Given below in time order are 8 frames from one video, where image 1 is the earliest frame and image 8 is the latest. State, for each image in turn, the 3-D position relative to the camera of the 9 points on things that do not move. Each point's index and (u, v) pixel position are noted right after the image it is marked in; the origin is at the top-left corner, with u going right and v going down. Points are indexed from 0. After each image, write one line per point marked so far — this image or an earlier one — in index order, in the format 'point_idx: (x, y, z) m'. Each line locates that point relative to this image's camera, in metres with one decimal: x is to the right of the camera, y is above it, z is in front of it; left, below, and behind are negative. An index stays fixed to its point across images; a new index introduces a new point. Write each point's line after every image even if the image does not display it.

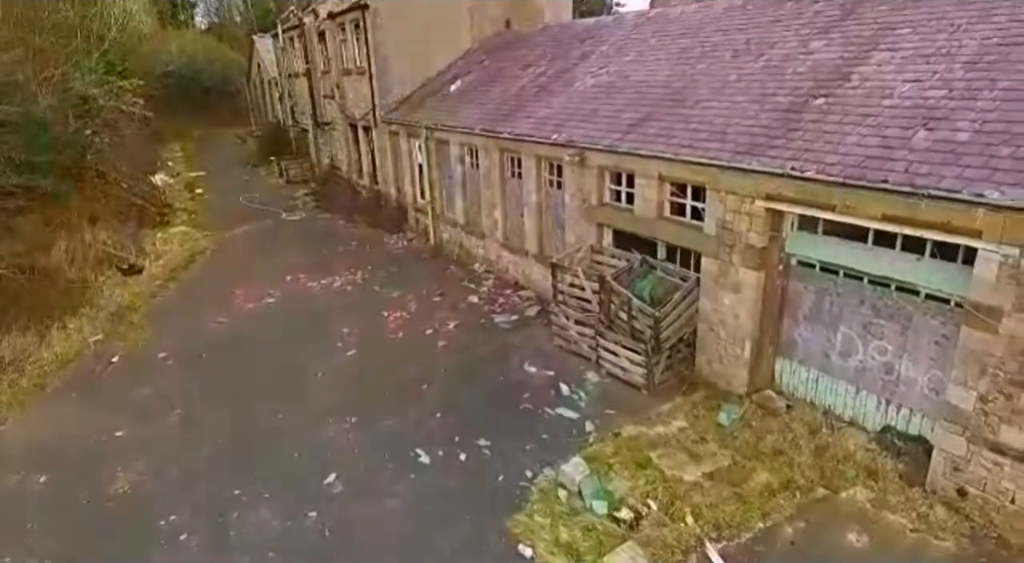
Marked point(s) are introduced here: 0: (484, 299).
0: (-0.5, -0.3, +11.0) m
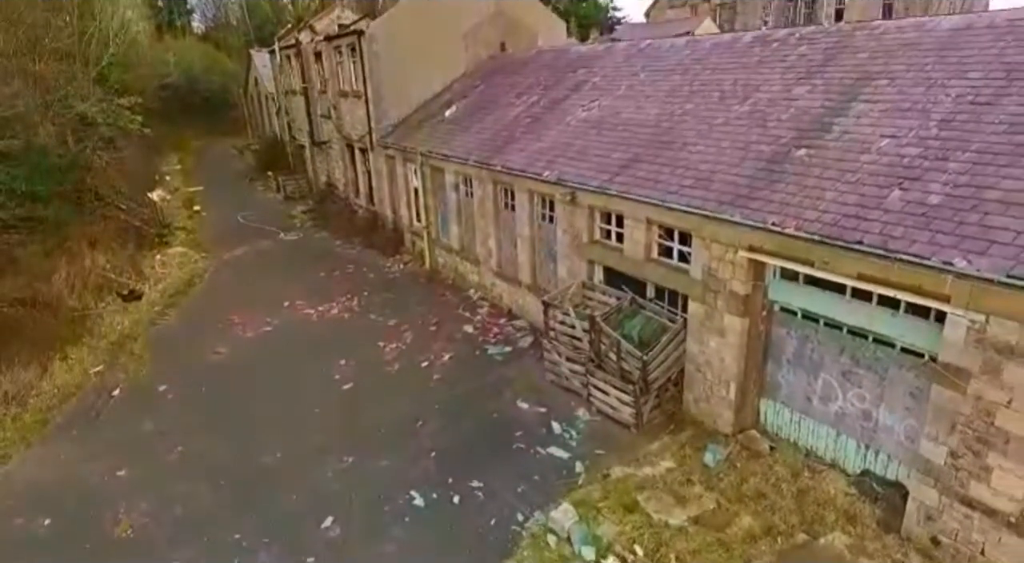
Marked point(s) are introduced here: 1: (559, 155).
0: (-0.6, -0.9, +11.2) m
1: (+0.8, +2.1, +10.2) m
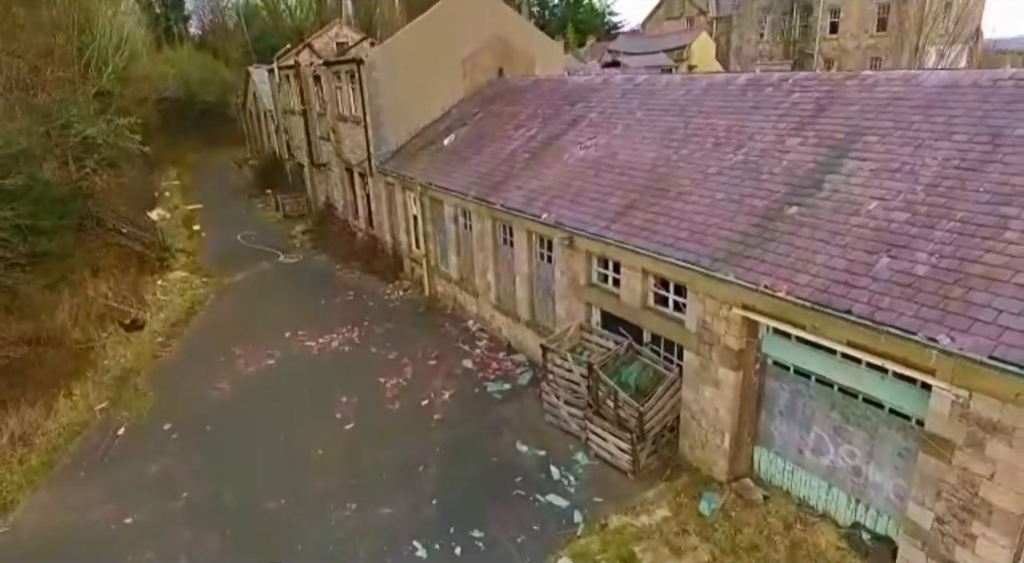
0: (-0.6, -1.5, +11.4) m
1: (+0.8, +1.4, +10.3) m
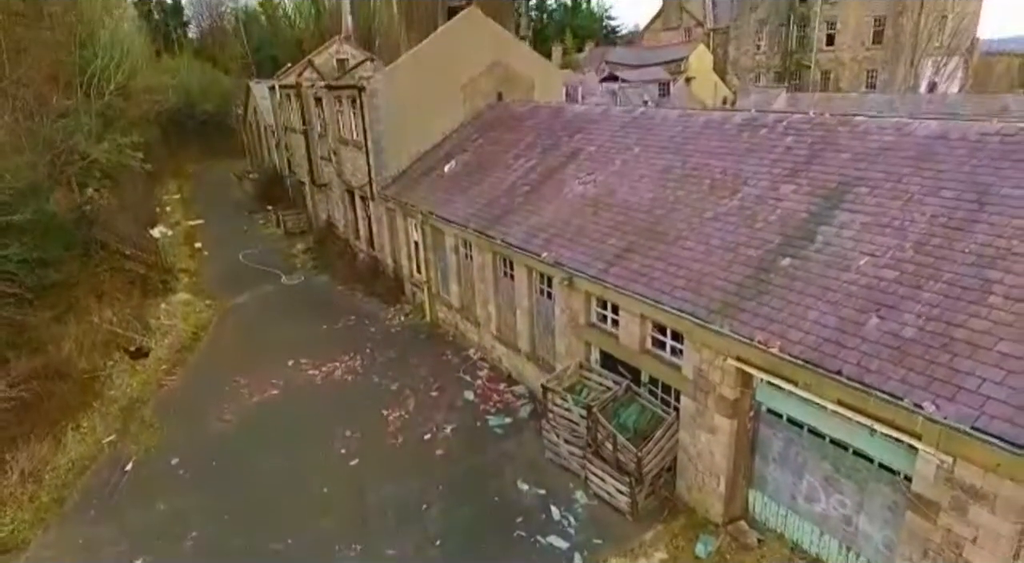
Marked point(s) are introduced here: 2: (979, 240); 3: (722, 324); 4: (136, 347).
0: (-0.6, -2.1, +11.6) m
1: (+0.8, +0.8, +10.5) m
2: (+4.9, +0.4, +6.5) m
3: (+2.5, -0.5, +7.2) m
4: (-8.7, -1.5, +14.2) m
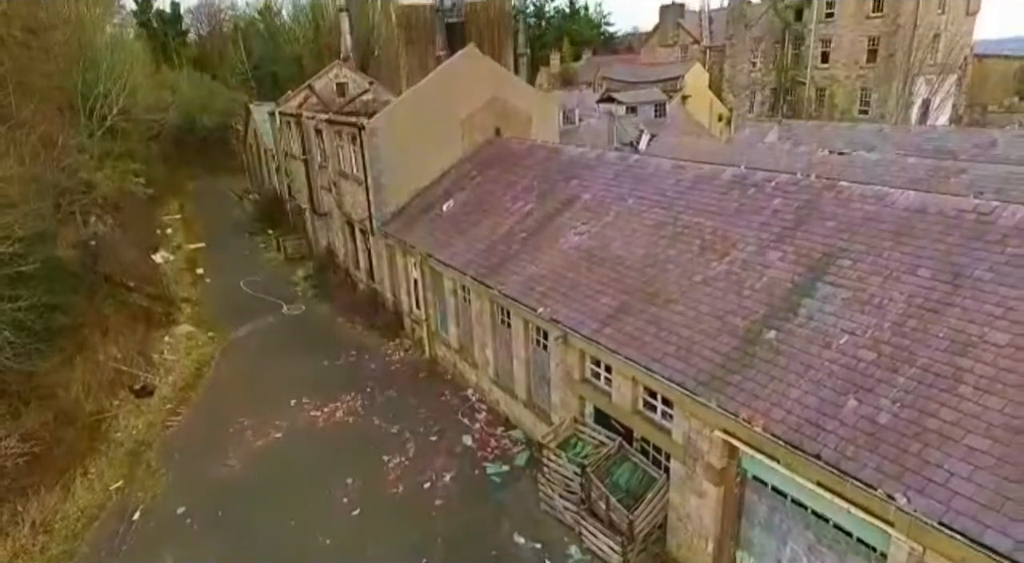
0: (-0.7, -3.1, +11.9) m
1: (+0.7, -0.1, +10.9) m
2: (+4.9, -0.5, +6.9) m
3: (+2.4, -1.4, +7.5) m
4: (-8.7, -2.5, +14.5) m
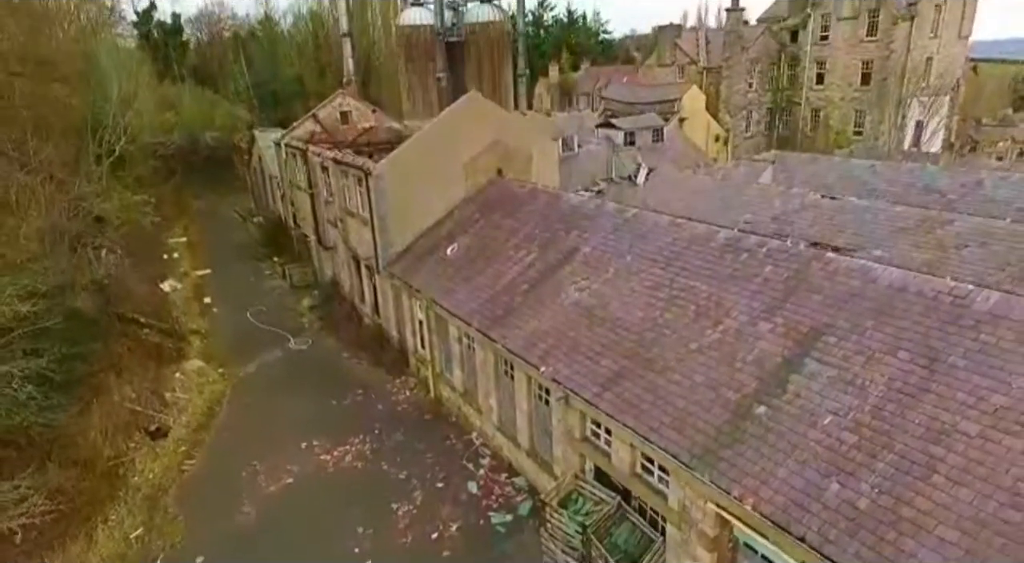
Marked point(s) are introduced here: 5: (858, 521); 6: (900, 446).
0: (-0.6, -4.1, +12.4) m
1: (+0.8, -1.2, +11.4) m
2: (+5.0, -1.5, +7.4) m
3: (+2.5, -2.5, +8.1) m
4: (-8.7, -3.6, +15.0) m
5: (+3.8, -2.6, +6.8) m
6: (+4.5, -1.9, +7.2) m
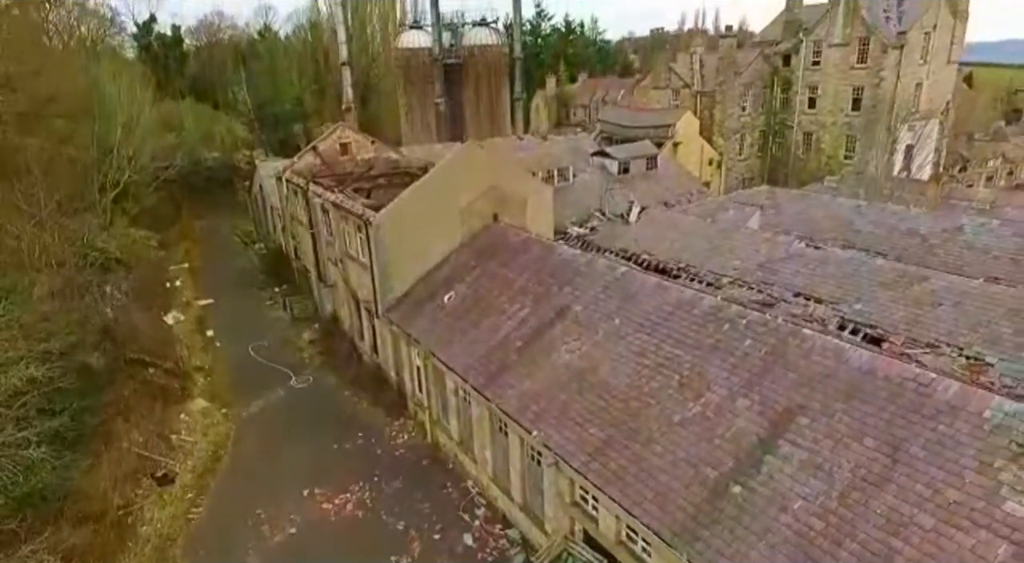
0: (-0.7, -5.4, +13.0) m
1: (+0.6, -2.5, +11.9) m
2: (+4.8, -2.8, +8.0) m
3: (+2.4, -3.8, +8.6) m
4: (-8.8, -4.8, +15.5) m
5: (+3.7, -3.9, +7.4) m
6: (+4.4, -3.2, +7.8) m
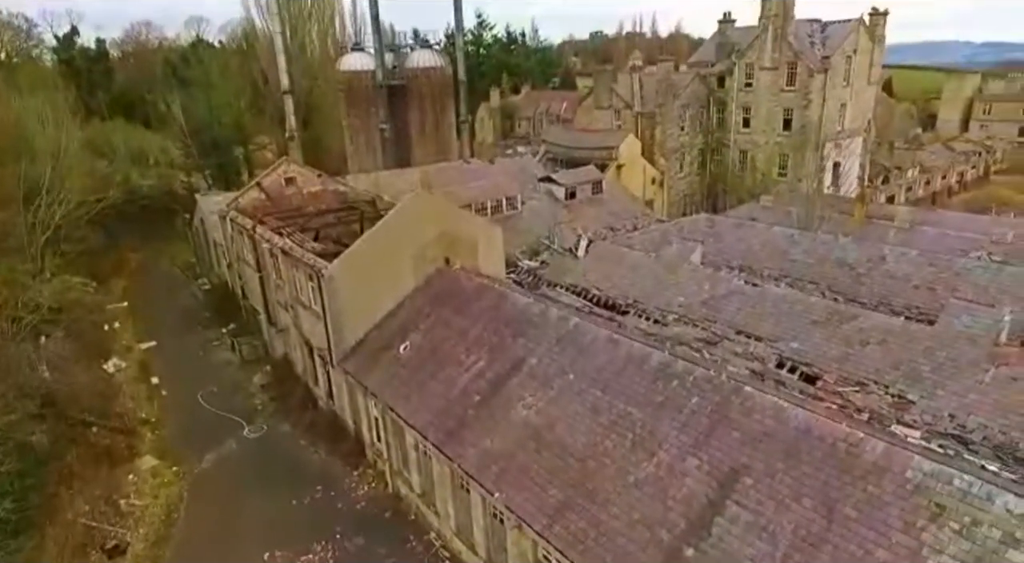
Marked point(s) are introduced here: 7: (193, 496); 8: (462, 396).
0: (-1.5, -6.7, +13.2) m
1: (-0.1, -3.7, +12.3) m
2: (+4.4, -3.9, +8.6) m
3: (+1.9, -5.0, +9.1) m
4: (-9.7, -6.4, +15.1) m
5: (+3.3, -5.1, +8.0) m
6: (+4.0, -4.3, +8.4) m
7: (-8.8, -5.9, +17.1) m
8: (-1.2, -2.7, +14.5) m
